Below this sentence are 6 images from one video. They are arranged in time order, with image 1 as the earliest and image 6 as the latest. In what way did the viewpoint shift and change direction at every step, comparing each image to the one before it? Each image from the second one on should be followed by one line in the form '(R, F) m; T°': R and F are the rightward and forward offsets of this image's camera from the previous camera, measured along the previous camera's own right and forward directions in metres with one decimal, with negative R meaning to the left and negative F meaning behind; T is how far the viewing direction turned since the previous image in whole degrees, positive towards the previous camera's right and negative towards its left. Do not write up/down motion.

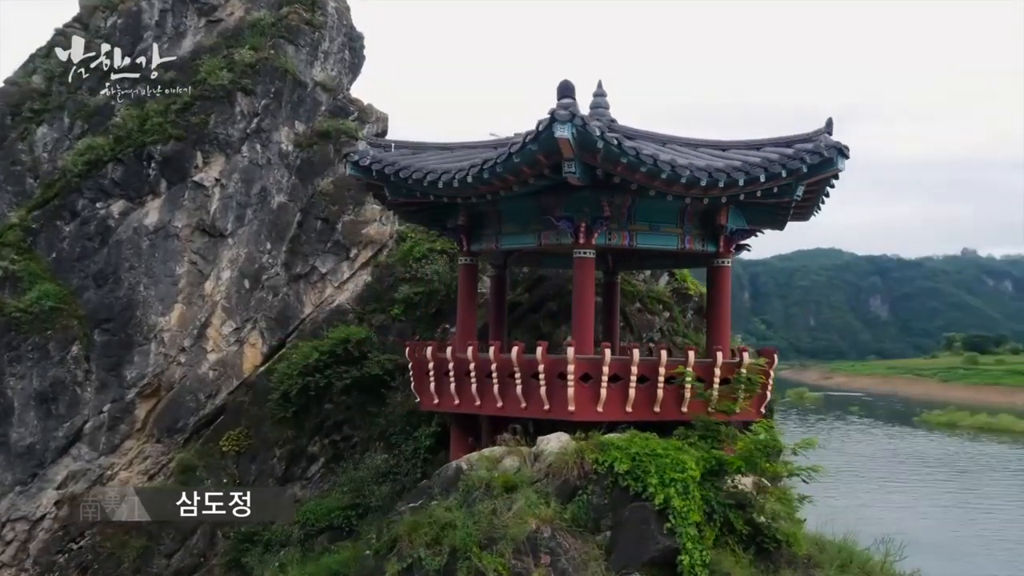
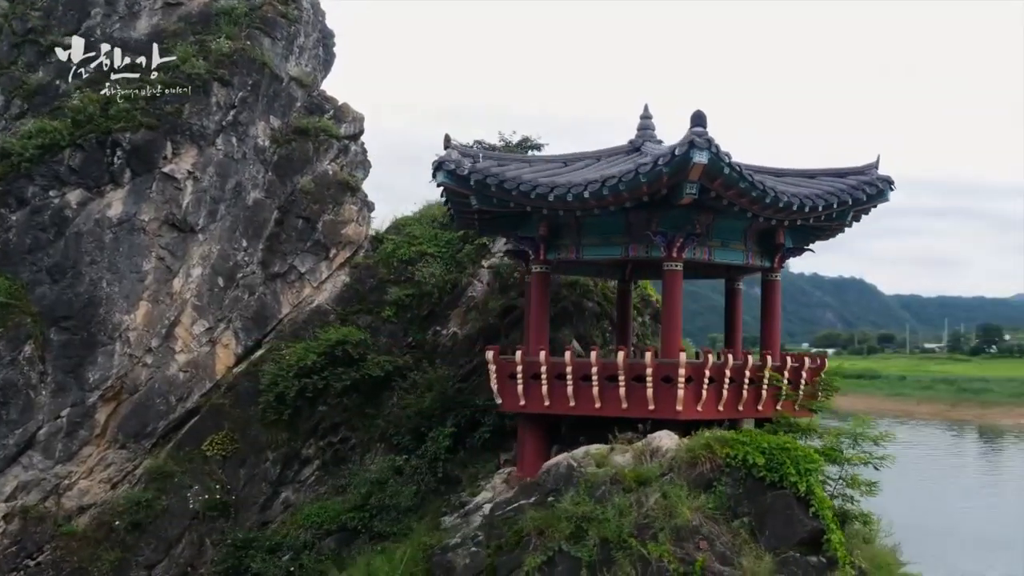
(-3.6, -0.1) m; +14°
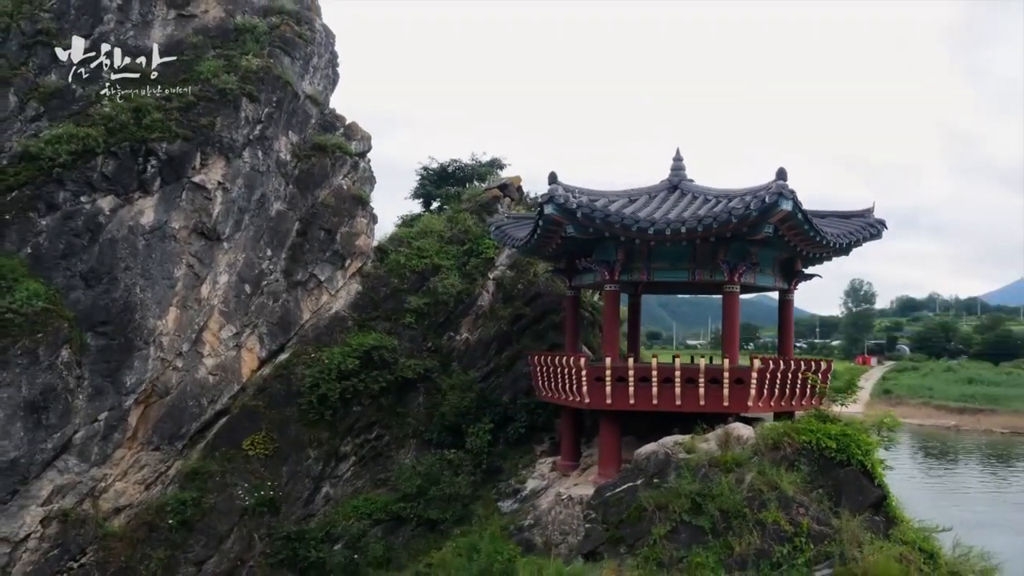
(-4.4, -1.4) m; +14°
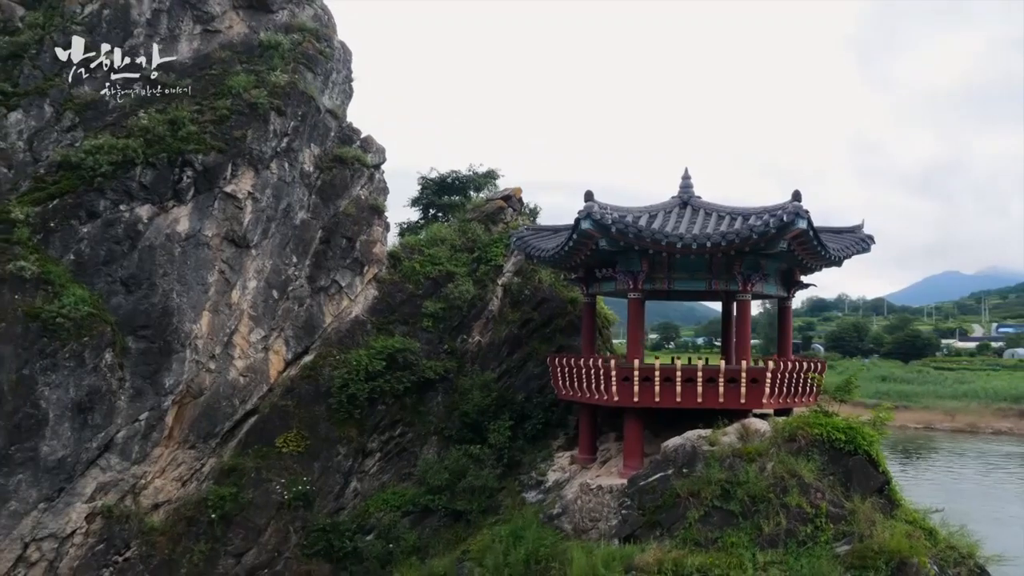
(-1.8, -1.1) m; +5°
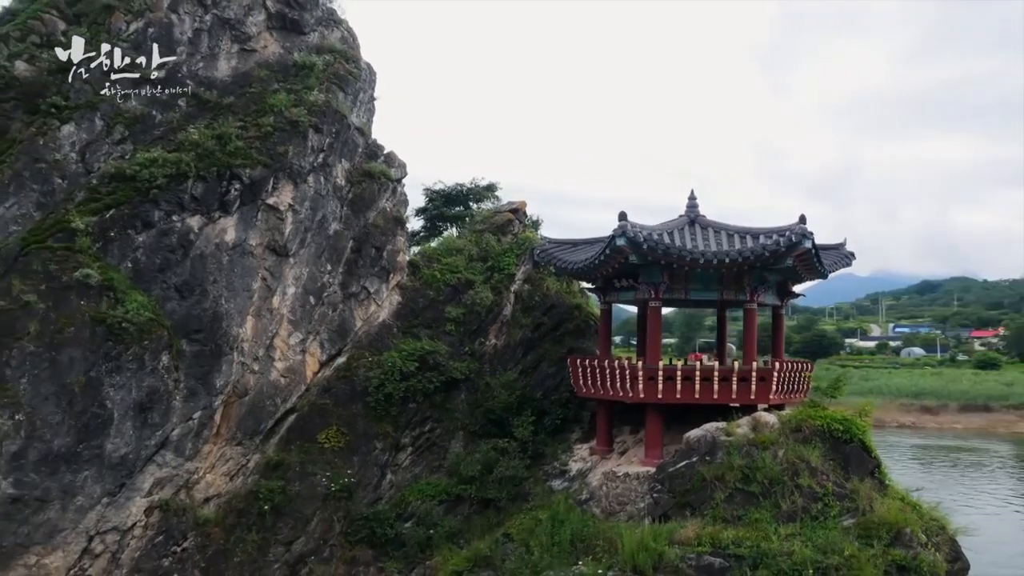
(-2.3, -1.5) m; +6°
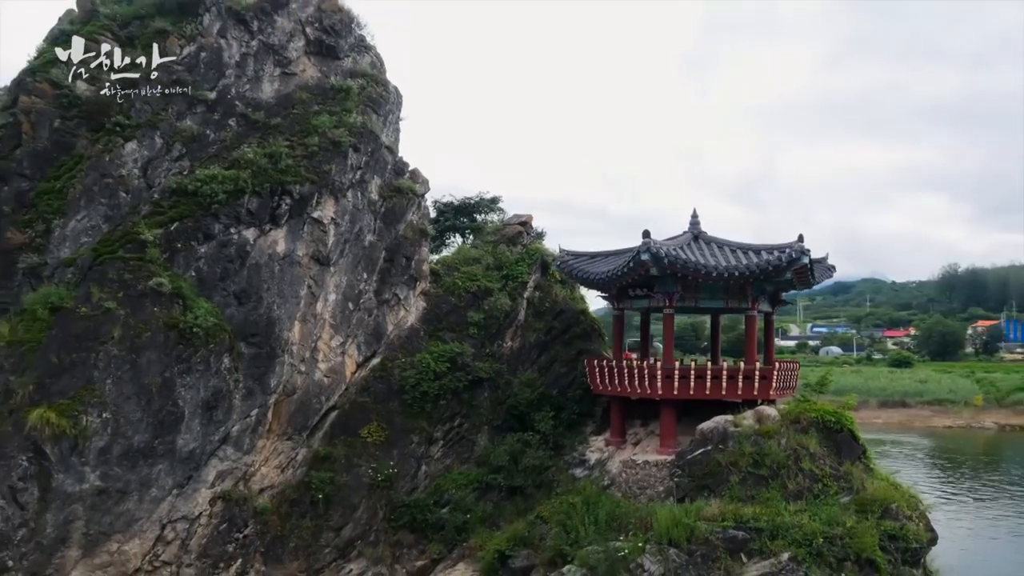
(-2.2, -1.8) m; +5°
